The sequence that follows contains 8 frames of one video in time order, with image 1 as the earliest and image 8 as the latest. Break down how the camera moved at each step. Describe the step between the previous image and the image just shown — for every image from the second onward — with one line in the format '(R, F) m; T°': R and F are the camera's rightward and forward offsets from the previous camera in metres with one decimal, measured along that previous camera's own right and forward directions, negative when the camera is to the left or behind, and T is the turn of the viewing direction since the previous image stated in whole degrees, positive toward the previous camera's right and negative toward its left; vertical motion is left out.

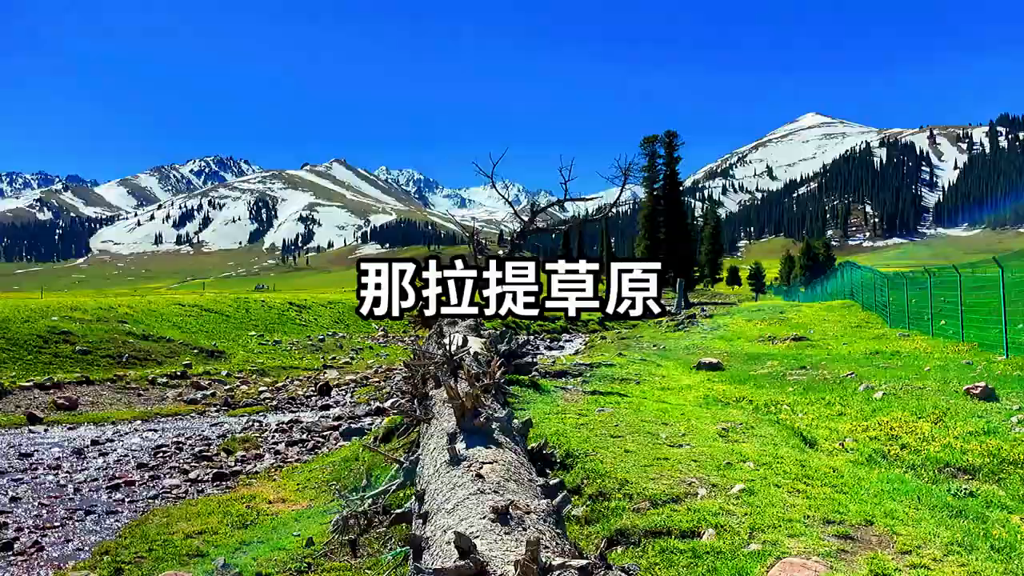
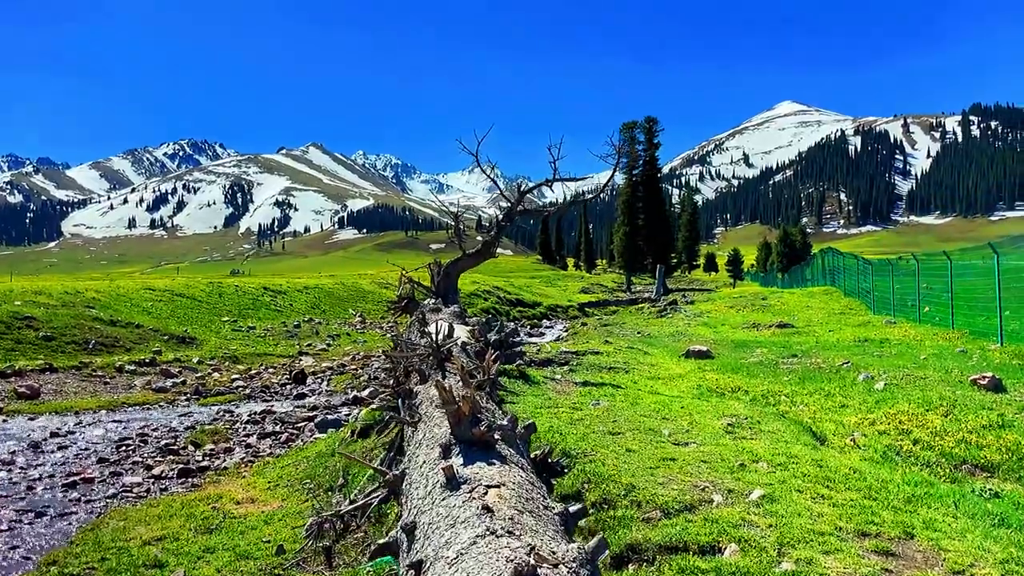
(-0.1, +0.7) m; +2°
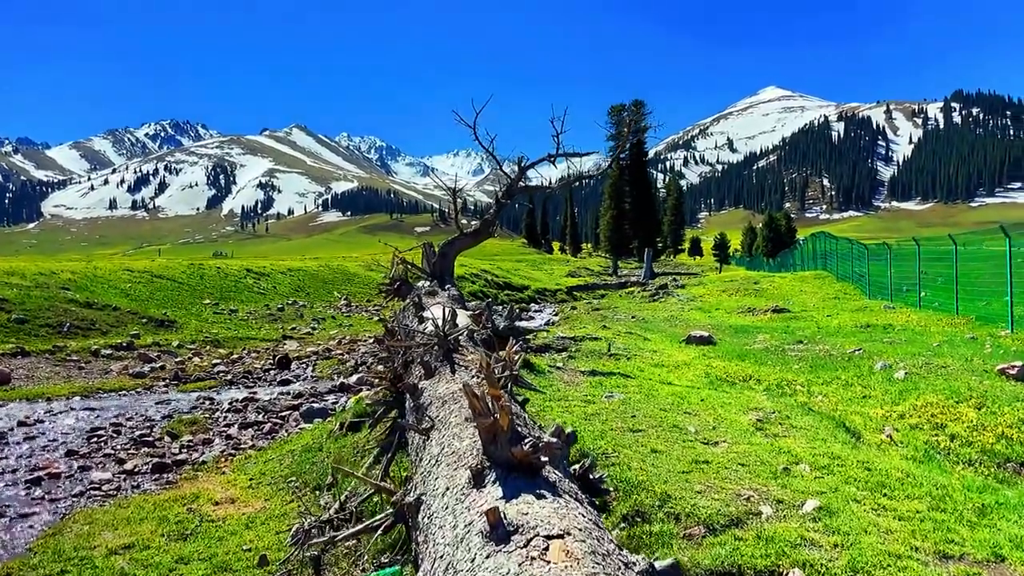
(-0.3, +0.8) m; +1°
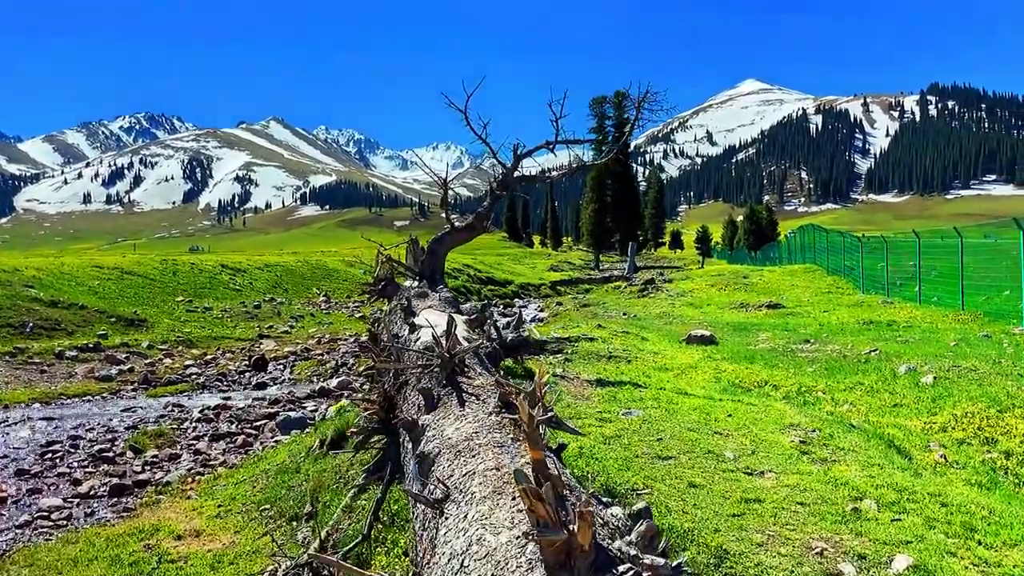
(-0.2, +1.0) m; +2°
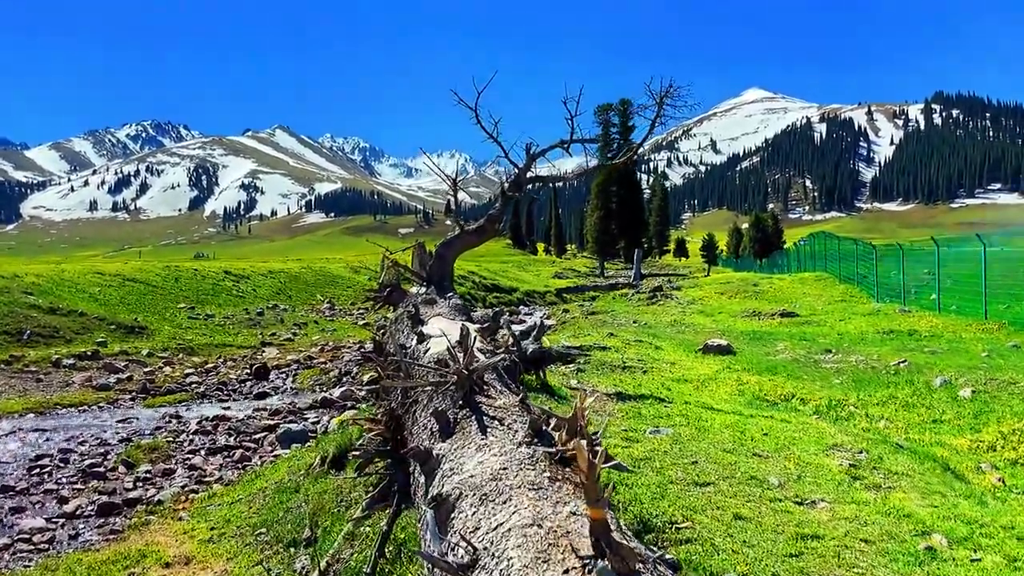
(-0.1, +0.6) m; 0°
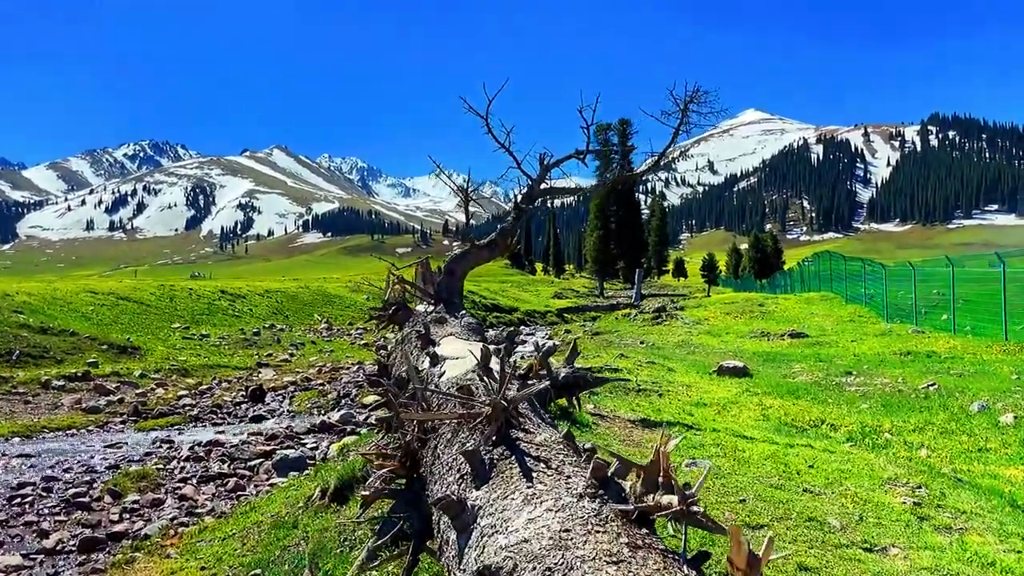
(-0.2, +0.6) m; 0°
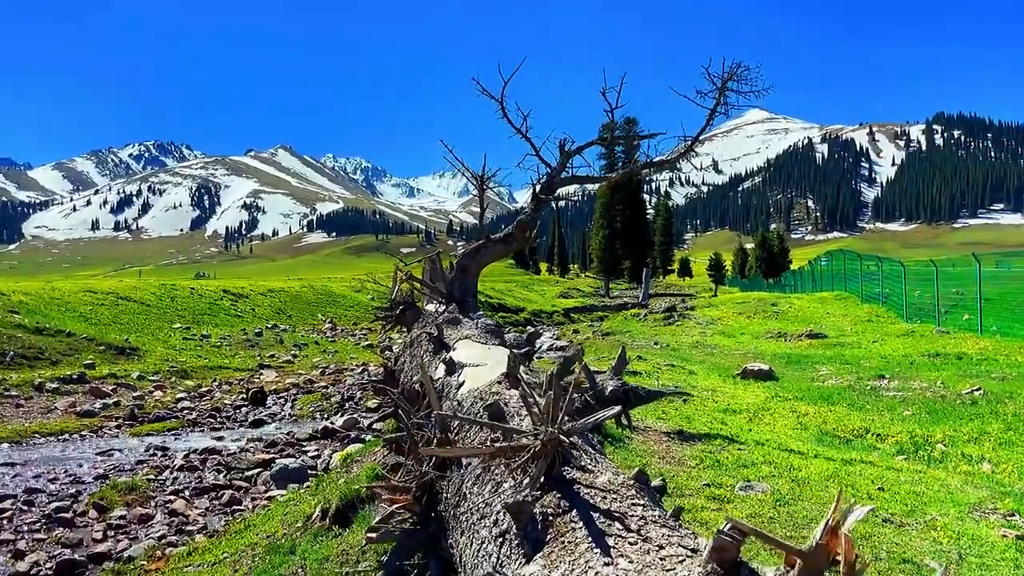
(-0.2, +0.8) m; 0°
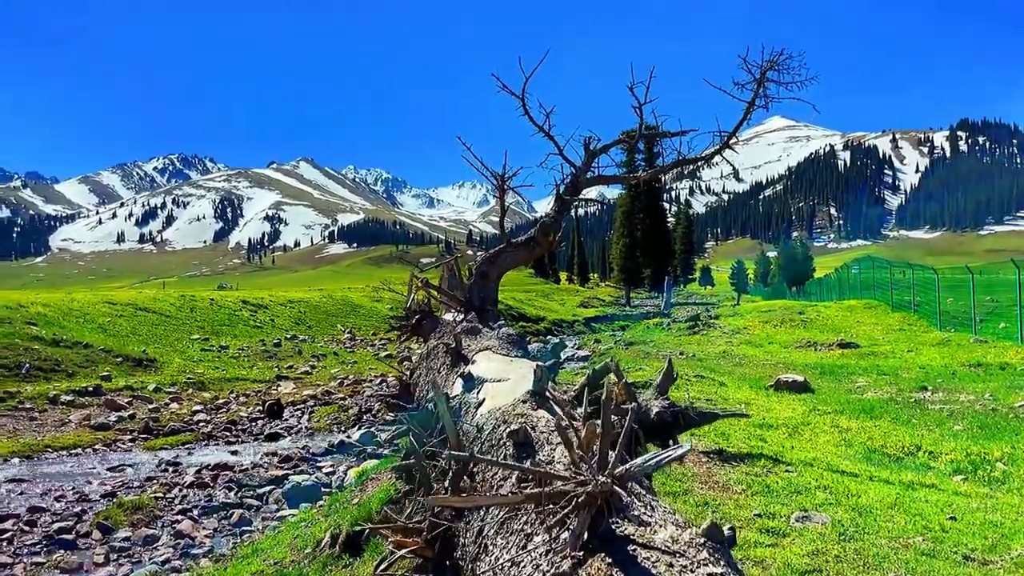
(0.0, +0.5) m; -2°
